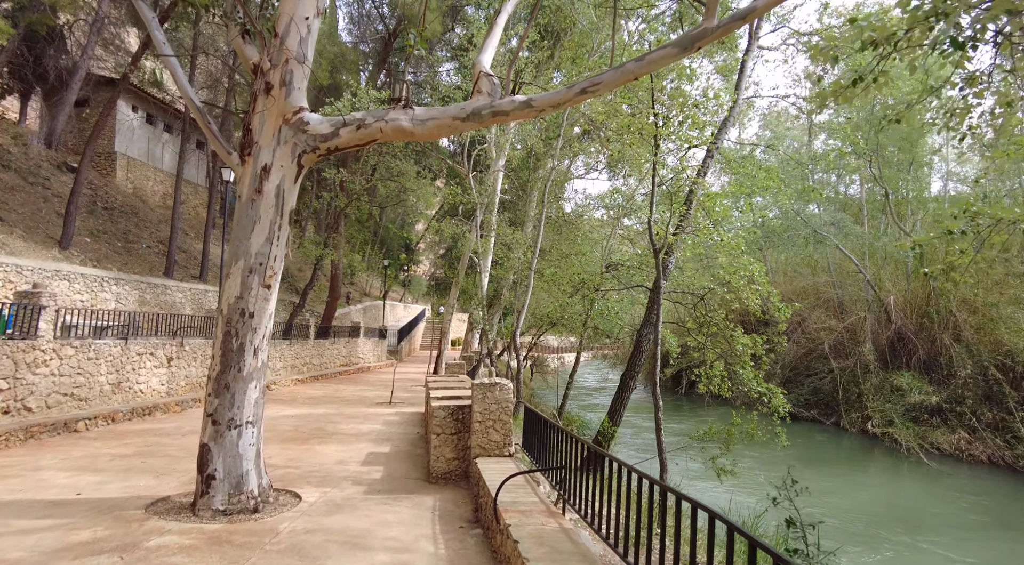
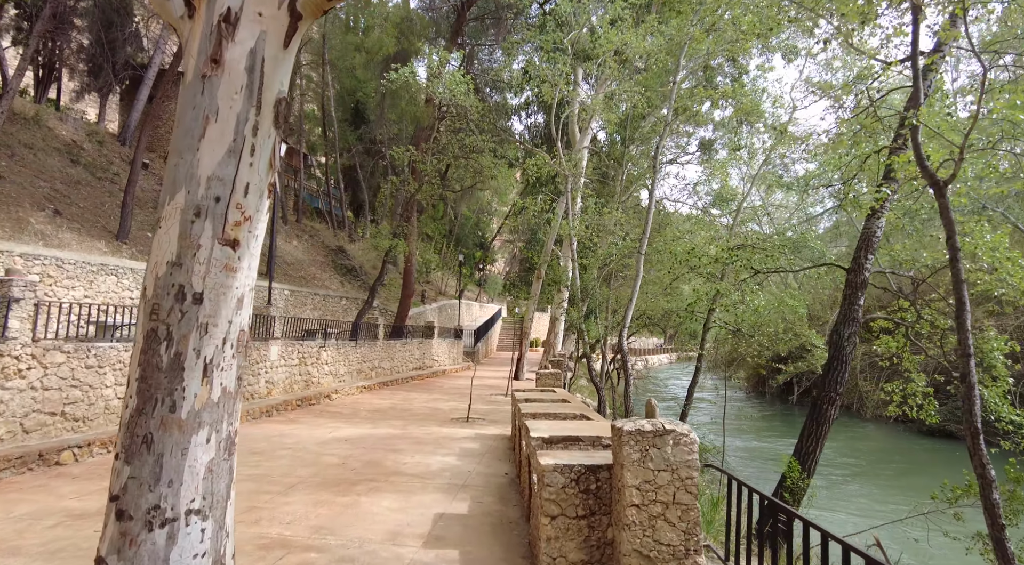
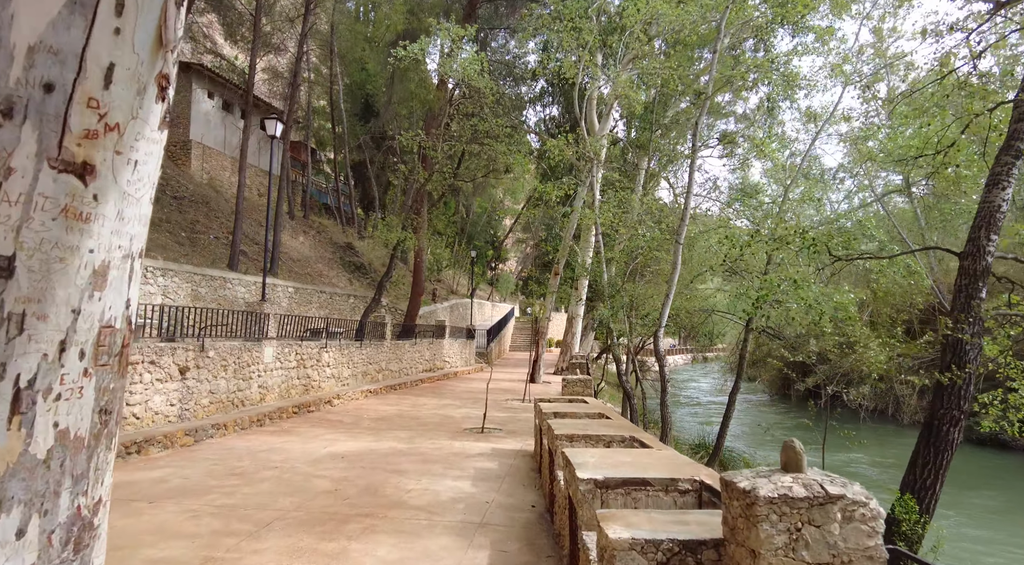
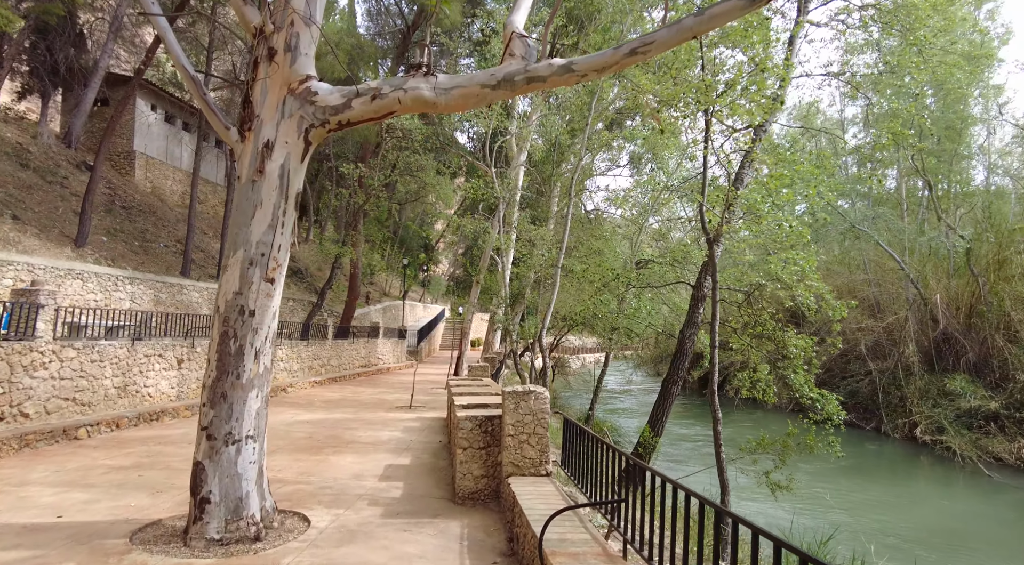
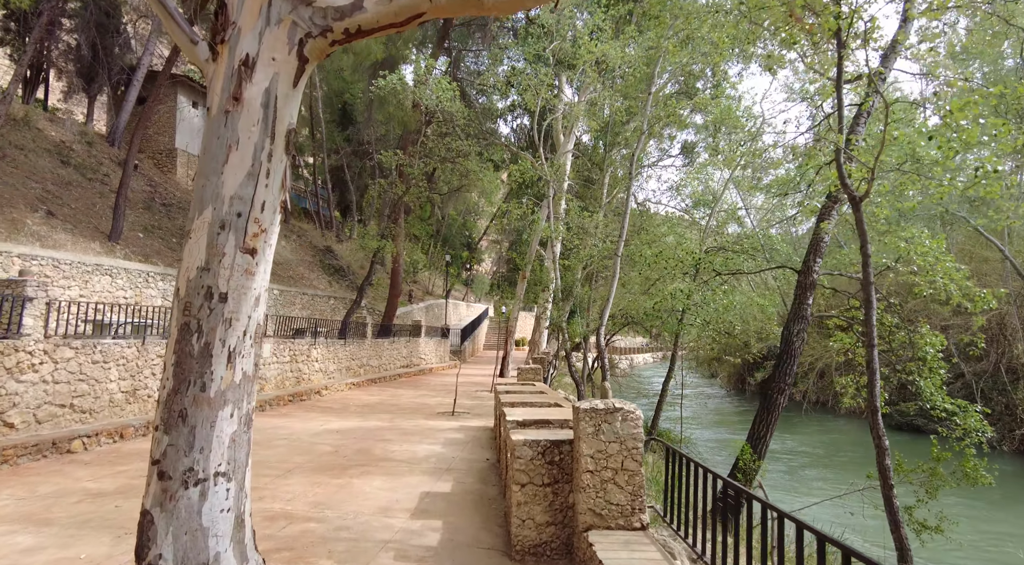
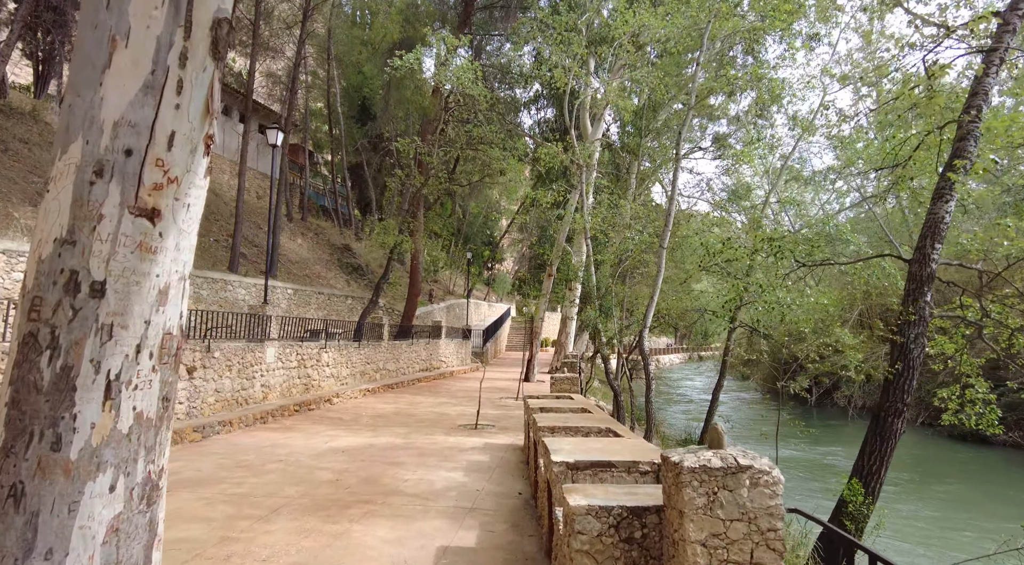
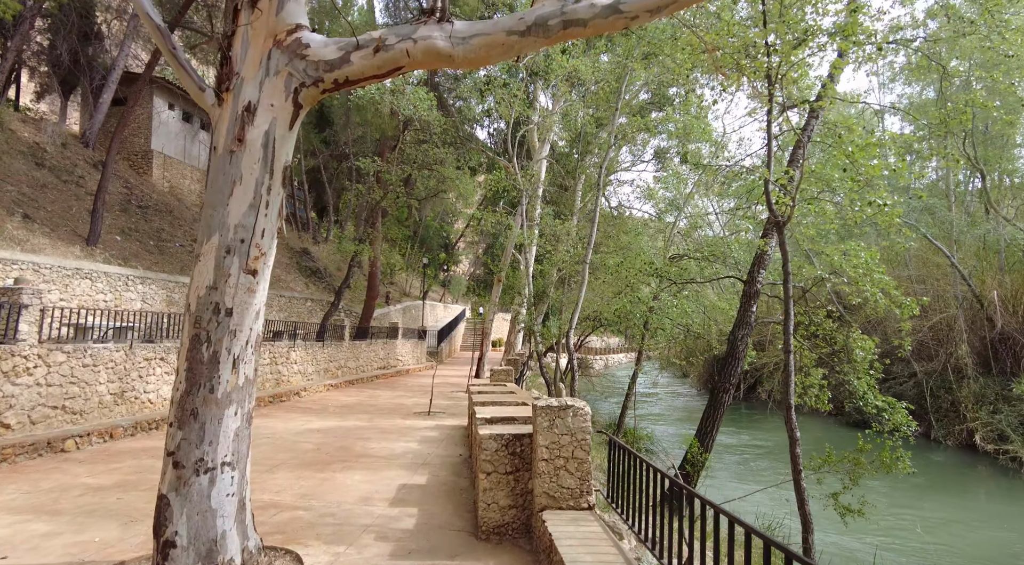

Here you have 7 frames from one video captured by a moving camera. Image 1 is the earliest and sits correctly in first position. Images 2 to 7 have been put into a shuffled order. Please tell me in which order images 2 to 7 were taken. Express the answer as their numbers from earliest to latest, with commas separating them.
4, 7, 5, 2, 6, 3
